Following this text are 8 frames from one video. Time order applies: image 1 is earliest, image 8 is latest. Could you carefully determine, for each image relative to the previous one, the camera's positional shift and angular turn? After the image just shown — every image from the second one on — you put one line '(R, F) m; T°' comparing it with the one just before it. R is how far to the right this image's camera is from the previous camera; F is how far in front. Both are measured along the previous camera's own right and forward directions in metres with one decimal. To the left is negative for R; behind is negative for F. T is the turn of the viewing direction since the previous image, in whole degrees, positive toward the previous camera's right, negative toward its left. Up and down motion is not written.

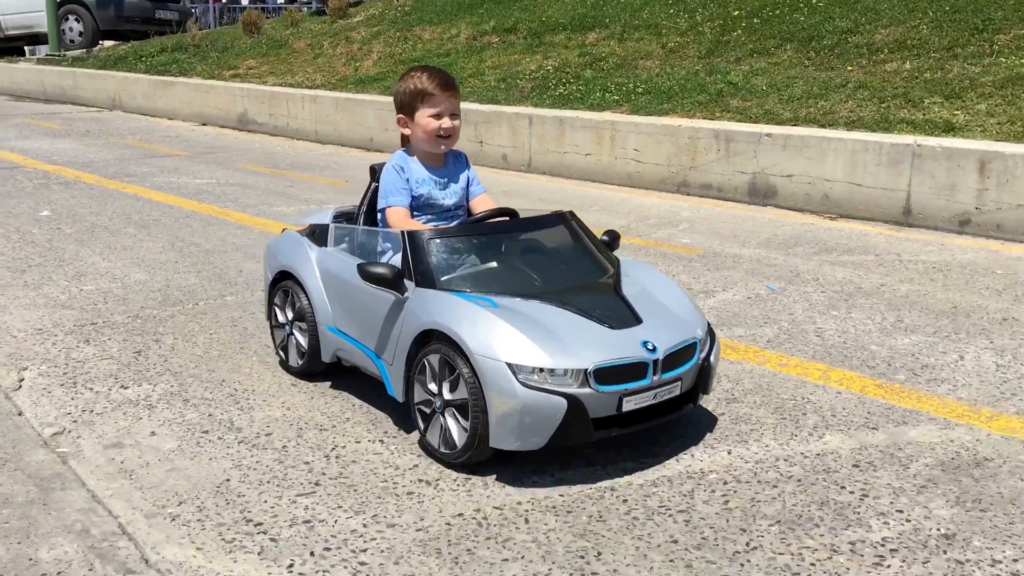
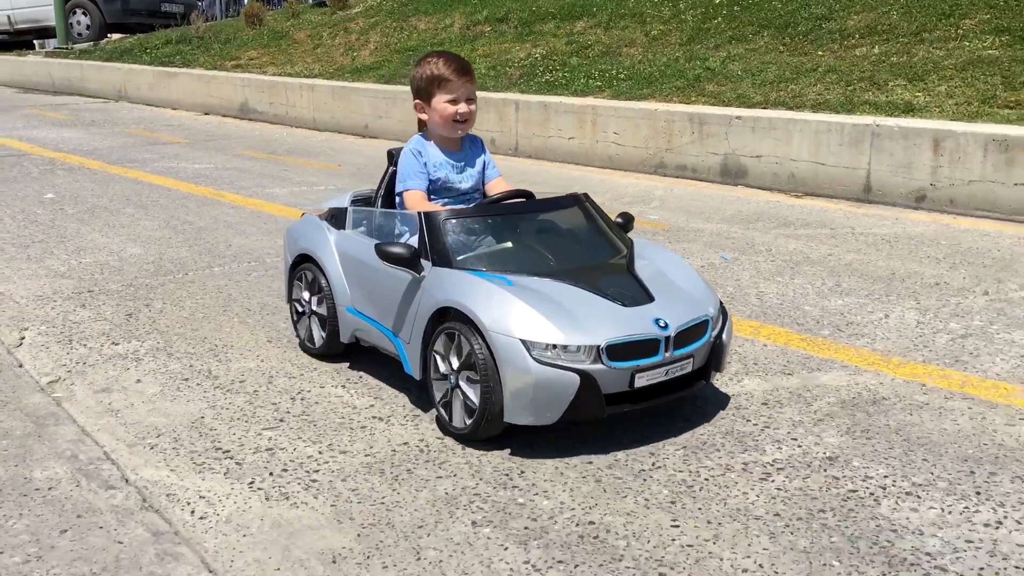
(+0.3, -0.4) m; -1°
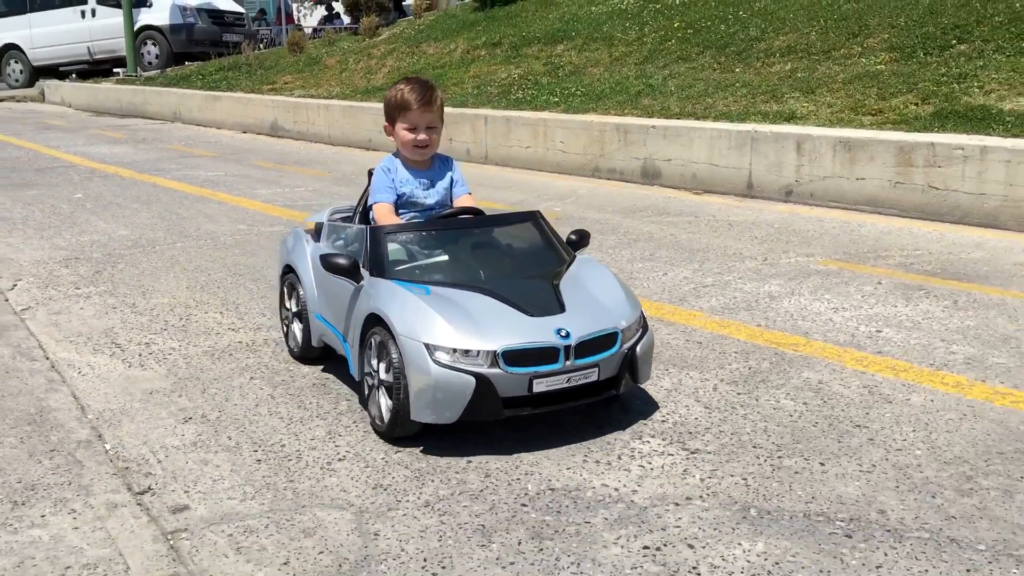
(+1.6, -1.6) m; -5°
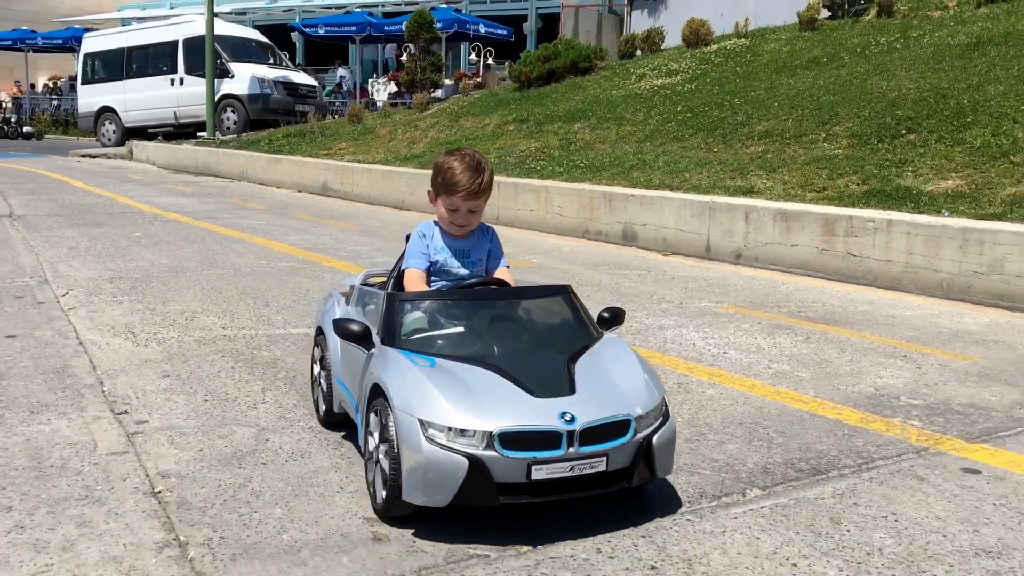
(+1.1, -1.5) m; -4°
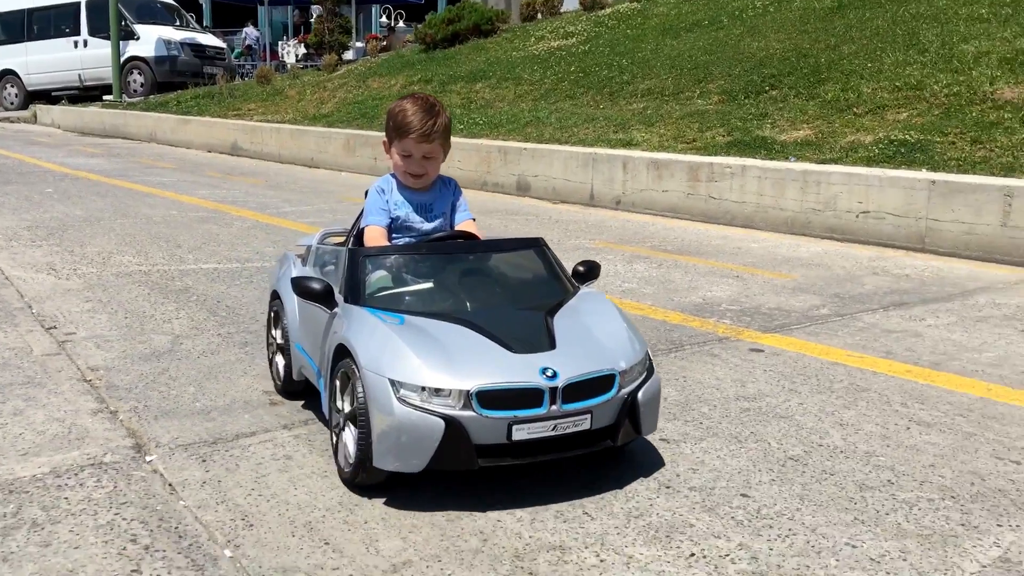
(+0.3, -1.0) m; +5°
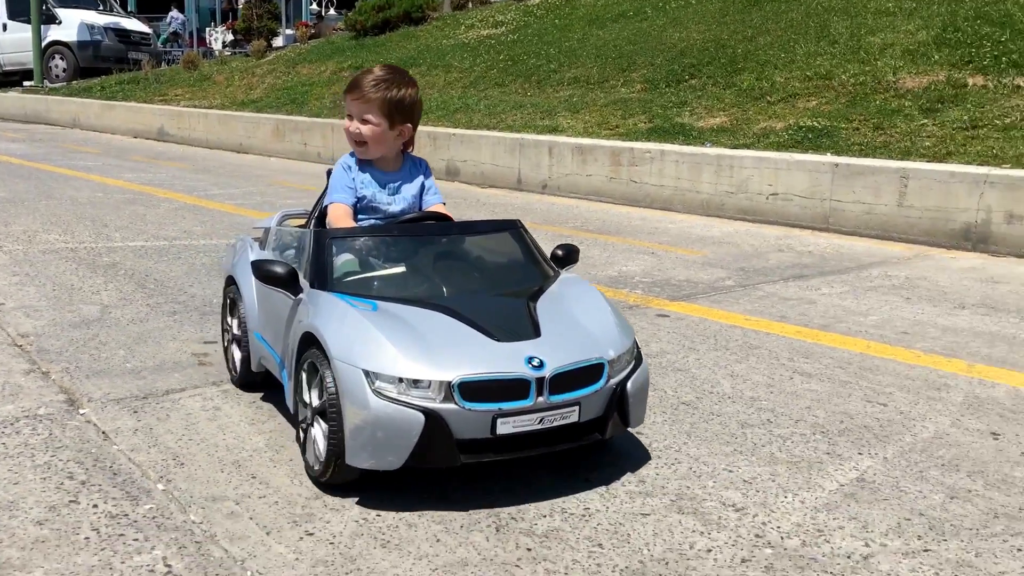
(+0.1, -0.3) m; +4°
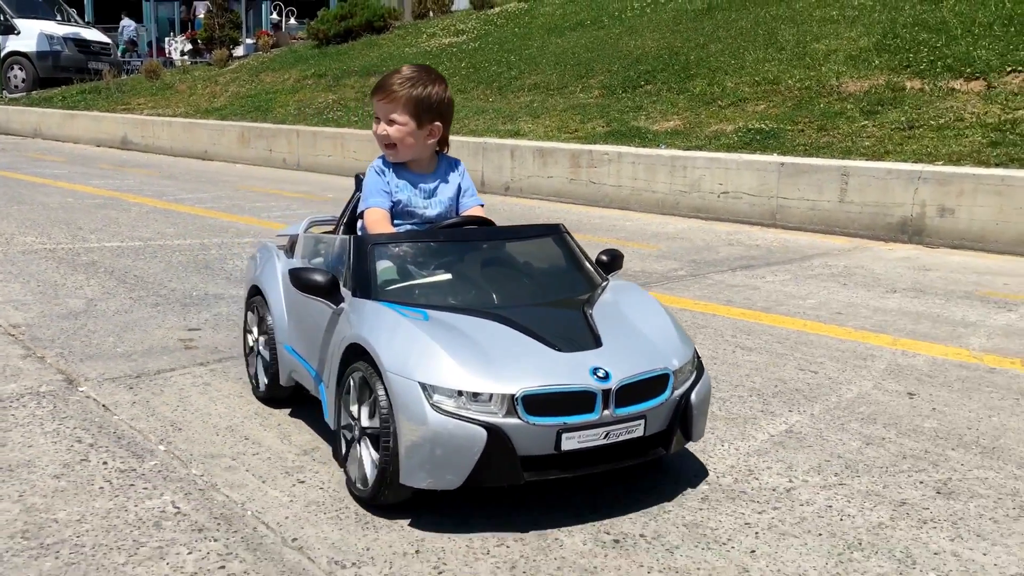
(0.0, -0.4) m; +2°
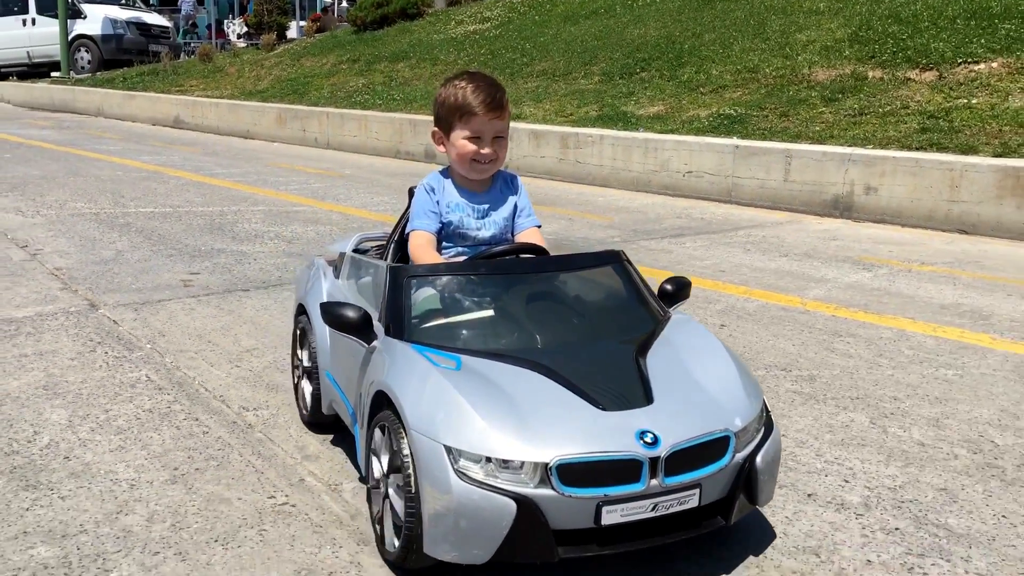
(+0.9, -1.4) m; -3°
